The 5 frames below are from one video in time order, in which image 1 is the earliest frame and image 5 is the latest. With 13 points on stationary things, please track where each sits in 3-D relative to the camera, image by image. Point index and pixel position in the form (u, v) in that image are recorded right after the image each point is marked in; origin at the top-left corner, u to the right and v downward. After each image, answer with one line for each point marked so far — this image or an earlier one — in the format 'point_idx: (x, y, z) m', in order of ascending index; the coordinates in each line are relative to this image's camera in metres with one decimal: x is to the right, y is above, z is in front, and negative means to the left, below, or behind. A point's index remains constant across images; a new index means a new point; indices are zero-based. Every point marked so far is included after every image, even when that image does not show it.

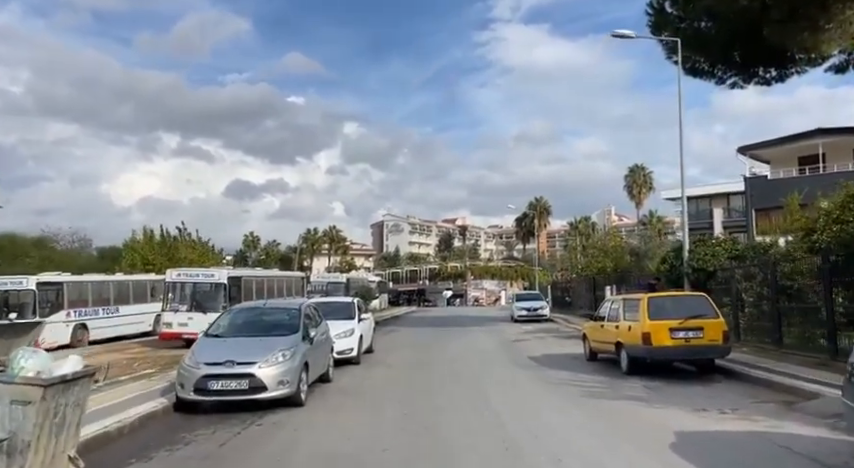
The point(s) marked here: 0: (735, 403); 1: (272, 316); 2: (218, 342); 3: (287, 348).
0: (+4.7, -2.6, +9.1) m
1: (-3.0, -1.6, +11.5) m
2: (-3.5, -1.8, +10.0) m
3: (-2.3, -1.9, +9.9) m
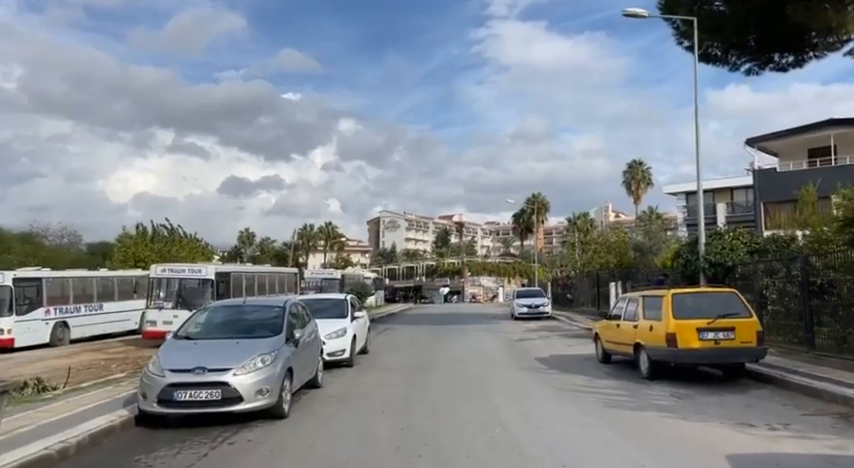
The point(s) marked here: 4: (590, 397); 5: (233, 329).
0: (+4.7, -2.4, +7.9) m
1: (-3.0, -1.4, +10.2) m
2: (-3.5, -1.6, +8.8) m
3: (-2.3, -1.7, +8.7) m
4: (+2.7, -2.7, +9.7) m
5: (-3.2, -1.5, +9.7) m
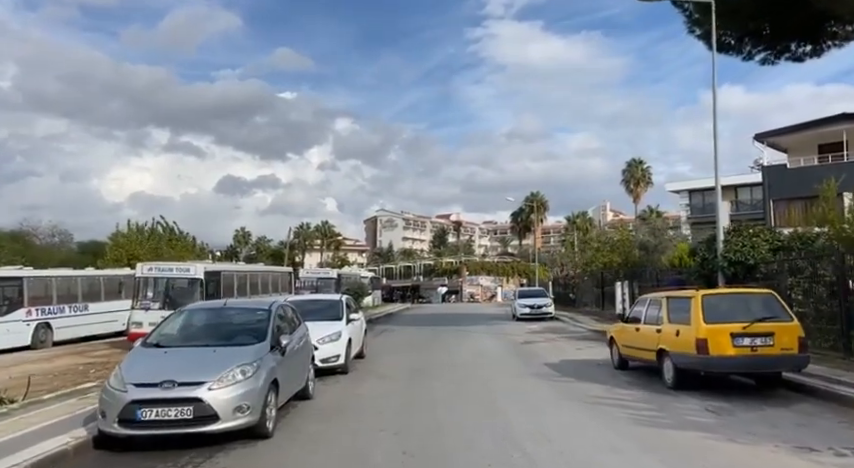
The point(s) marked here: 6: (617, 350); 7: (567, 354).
0: (+4.8, -2.3, +6.8) m
1: (-2.9, -1.3, +9.1) m
2: (-3.4, -1.5, +7.7) m
3: (-2.2, -1.6, +7.6) m
4: (+2.7, -2.6, +8.7) m
5: (-3.1, -1.5, +8.6) m
6: (+4.1, -2.5, +13.0) m
7: (+3.7, -3.2, +16.0) m
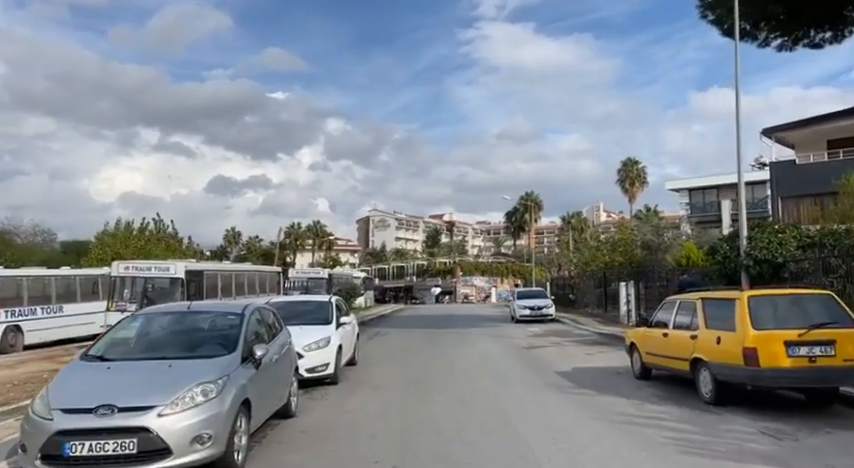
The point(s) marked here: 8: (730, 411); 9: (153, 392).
0: (+4.8, -2.2, +5.5) m
1: (-2.9, -1.1, +7.7) m
2: (-3.4, -1.4, +6.2) m
3: (-2.2, -1.5, +6.1) m
4: (+2.8, -2.4, +7.3) m
5: (-3.1, -1.3, +7.2) m
6: (+4.1, -2.4, +11.7) m
7: (+3.7, -3.1, +14.7) m
8: (+4.3, -2.5, +8.5) m
9: (-2.6, -1.5, +5.7) m
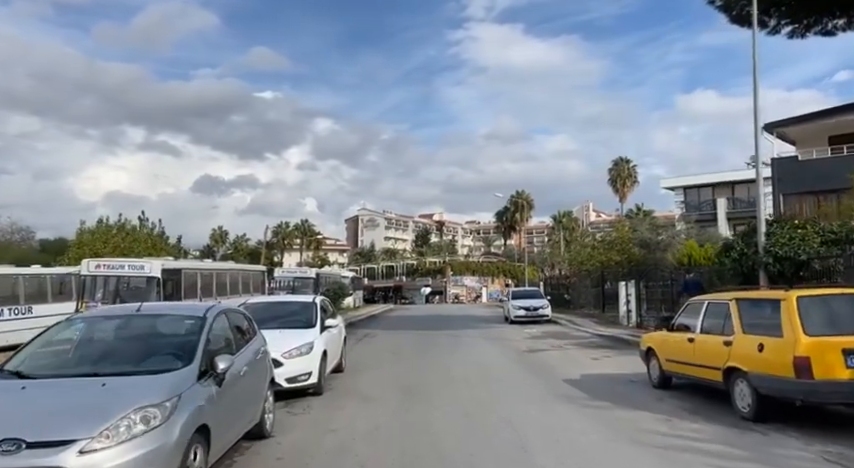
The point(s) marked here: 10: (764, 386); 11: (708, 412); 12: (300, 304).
0: (+4.8, -2.1, +4.3) m
1: (-2.9, -1.0, +6.4) m
2: (-3.4, -1.3, +4.9) m
3: (-2.2, -1.4, +4.9) m
4: (+2.8, -2.3, +6.1) m
5: (-3.1, -1.2, +5.9) m
6: (+4.0, -2.3, +10.5) m
7: (+3.6, -3.0, +13.5) m
8: (+4.3, -2.4, +7.3) m
9: (-2.6, -1.4, +4.4) m
10: (+4.2, -1.9, +7.4) m
11: (+4.0, -2.5, +8.4) m
12: (-2.5, -1.4, +11.9) m
